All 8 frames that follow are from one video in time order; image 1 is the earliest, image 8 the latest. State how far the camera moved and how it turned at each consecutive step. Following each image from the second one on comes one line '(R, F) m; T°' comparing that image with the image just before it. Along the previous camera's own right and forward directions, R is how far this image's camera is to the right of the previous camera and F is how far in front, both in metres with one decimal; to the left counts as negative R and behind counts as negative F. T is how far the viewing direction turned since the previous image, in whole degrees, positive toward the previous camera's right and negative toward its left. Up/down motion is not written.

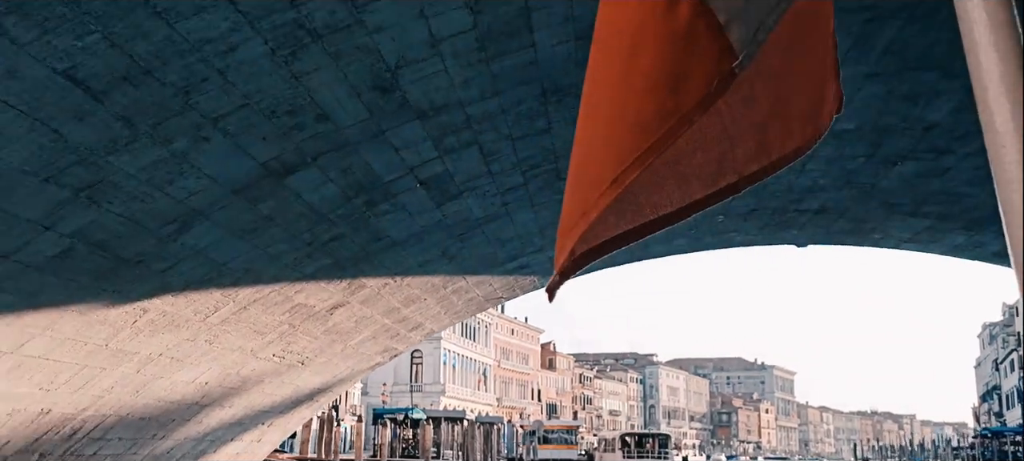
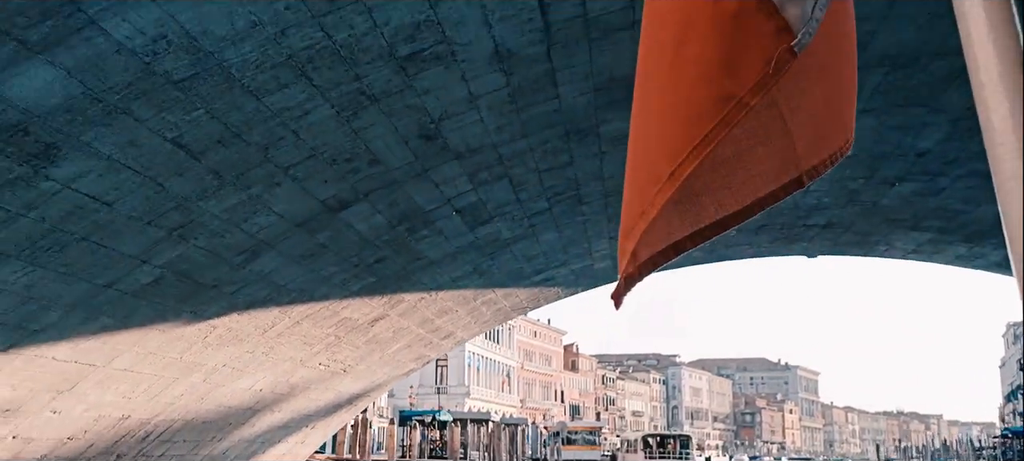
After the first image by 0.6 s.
(-0.1, -1.7) m; -1°
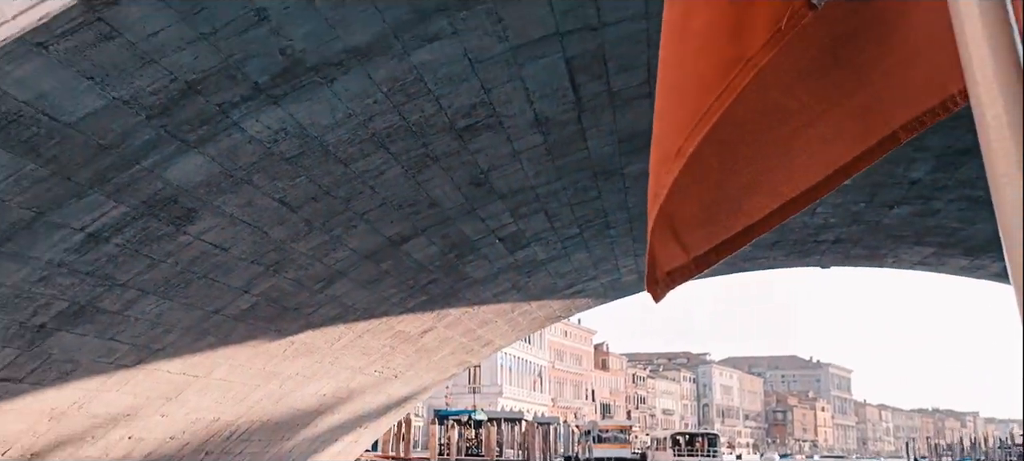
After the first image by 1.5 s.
(-0.1, -2.4) m; -2°
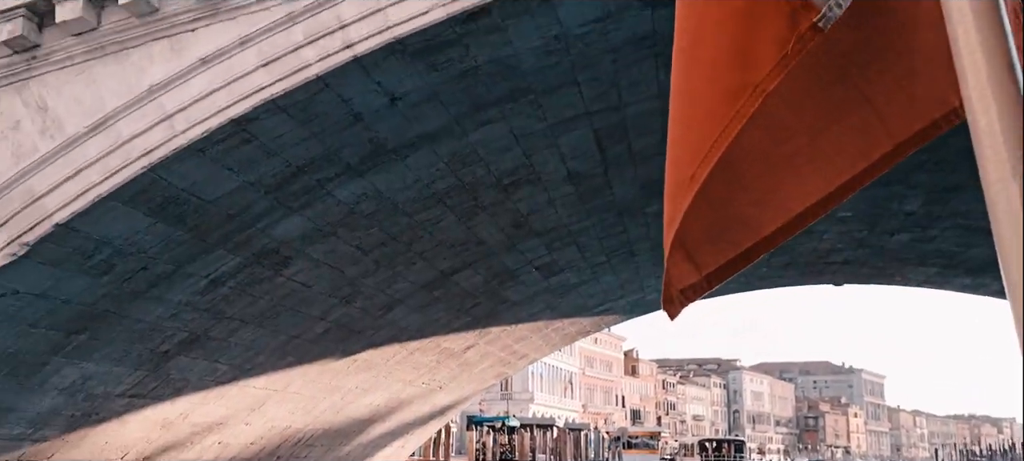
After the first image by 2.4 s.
(-0.1, -2.5) m; -2°
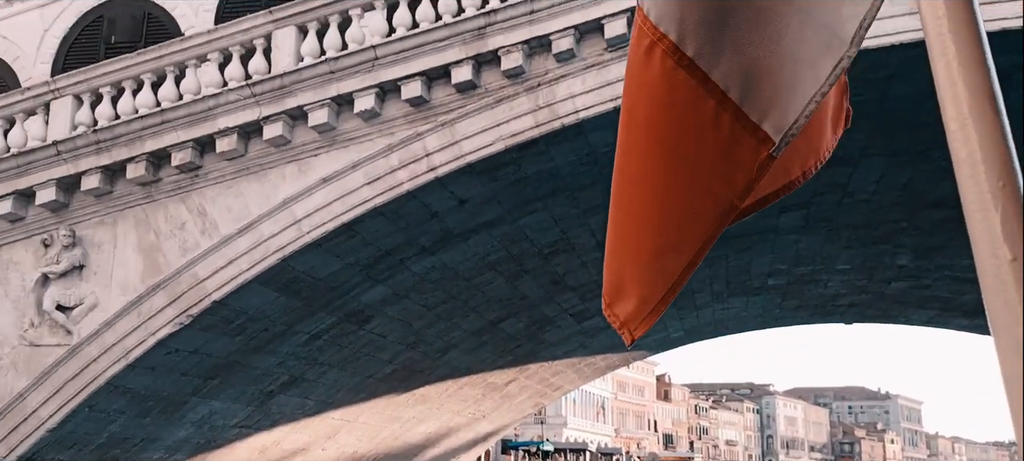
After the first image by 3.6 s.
(-0.1, -3.4) m; -2°
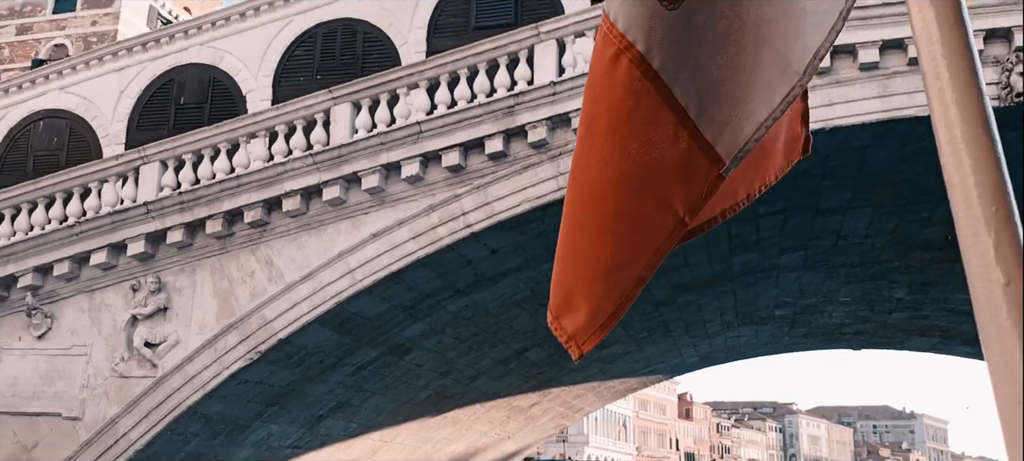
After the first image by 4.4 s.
(-0.1, -2.1) m; -1°
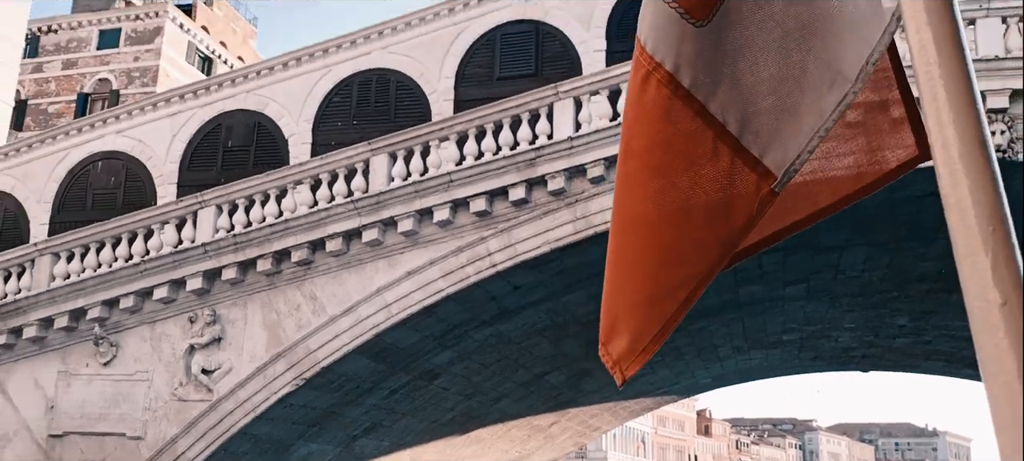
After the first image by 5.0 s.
(0.0, -1.7) m; -1°
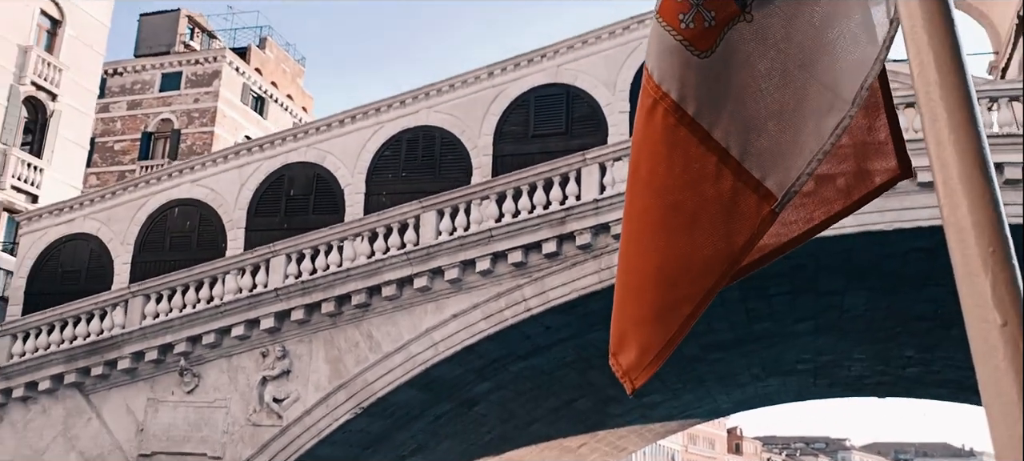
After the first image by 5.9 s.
(0.0, -2.5) m; -2°
